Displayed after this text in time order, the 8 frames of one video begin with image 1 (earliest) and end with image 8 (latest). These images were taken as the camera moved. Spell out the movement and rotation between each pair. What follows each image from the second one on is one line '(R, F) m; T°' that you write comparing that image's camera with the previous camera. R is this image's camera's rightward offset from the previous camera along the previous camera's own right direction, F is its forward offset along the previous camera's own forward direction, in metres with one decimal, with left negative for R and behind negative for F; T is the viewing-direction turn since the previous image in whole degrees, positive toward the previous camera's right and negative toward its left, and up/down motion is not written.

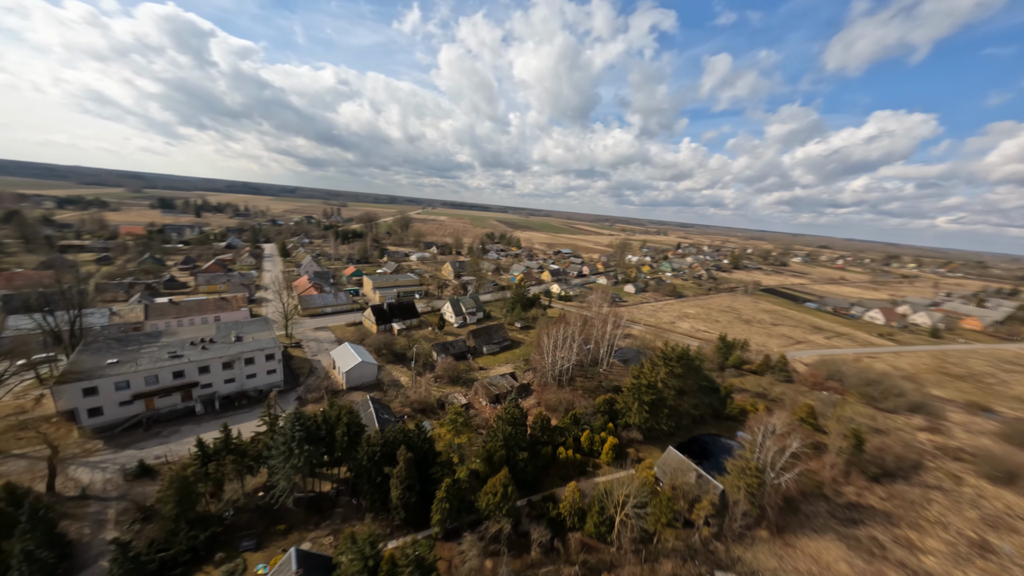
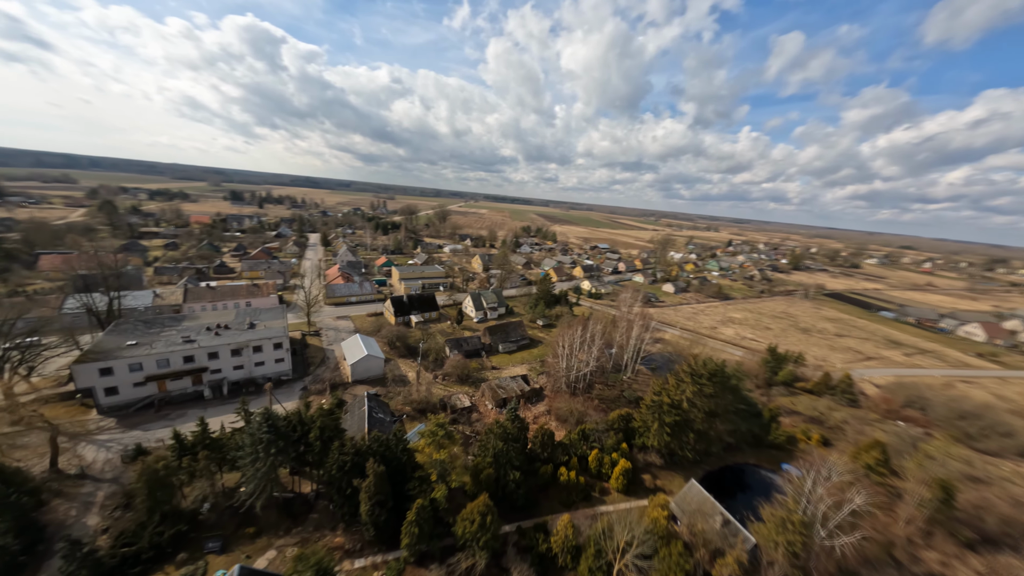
(+2.1, +2.4) m; -7°
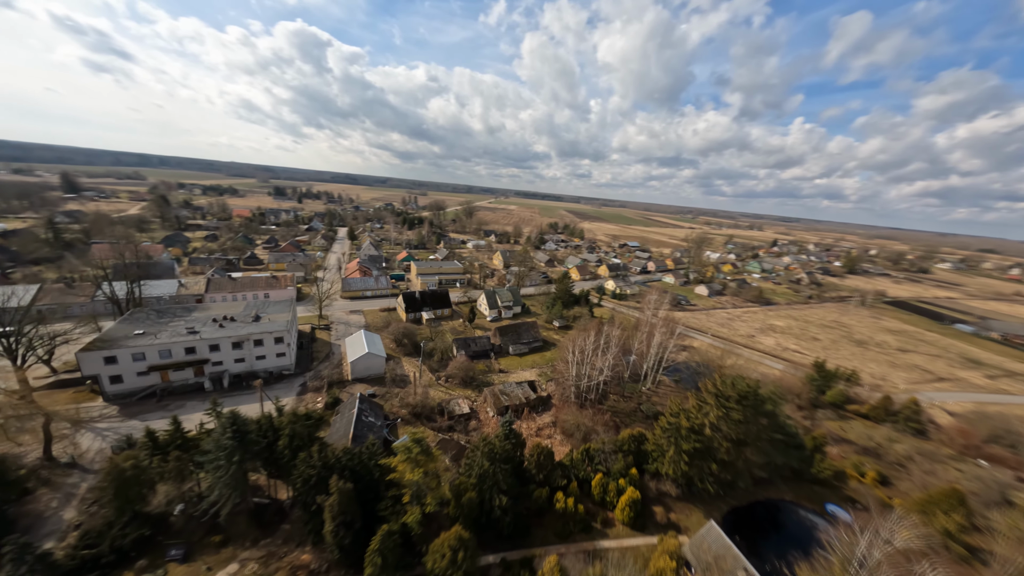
(+1.7, +2.1) m; -5°
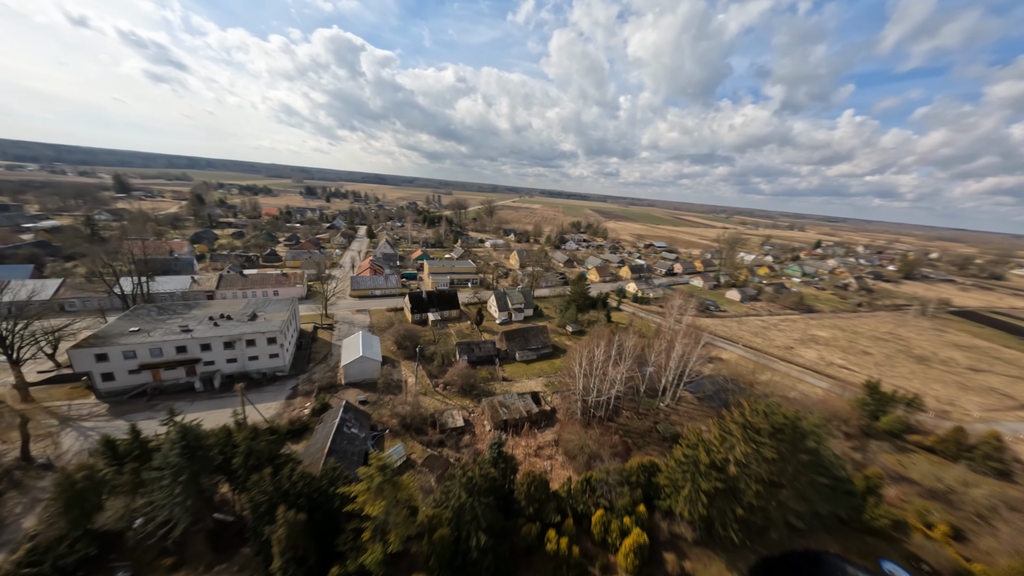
(+1.6, +2.3) m; -4°
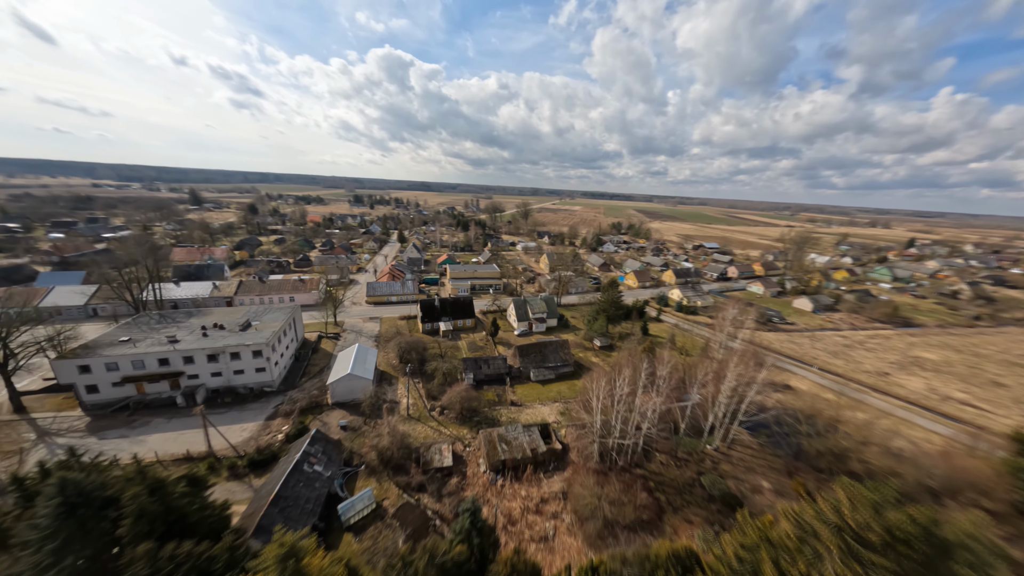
(+2.4, +4.3) m; -7°
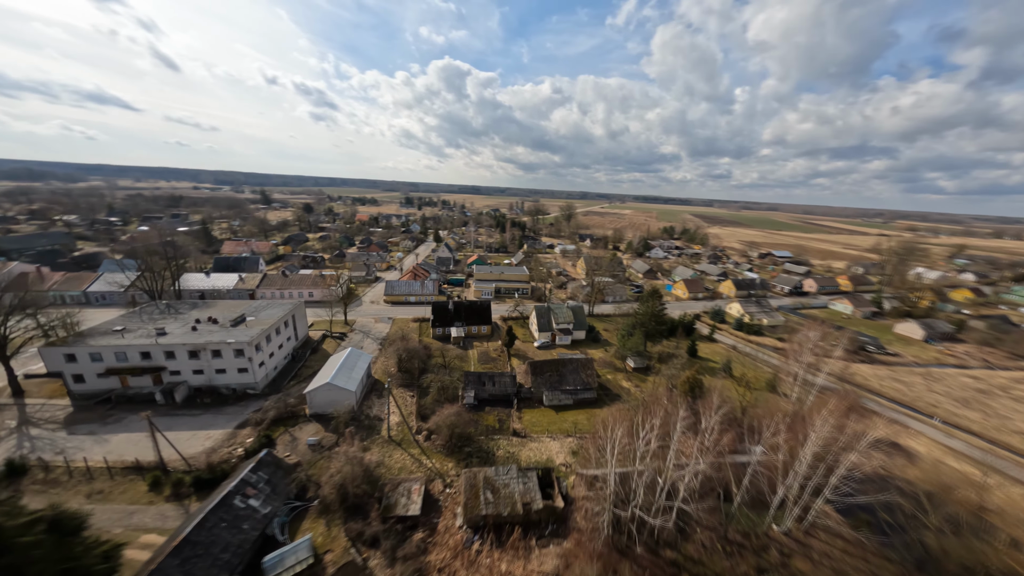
(+2.3, +4.4) m; -8°
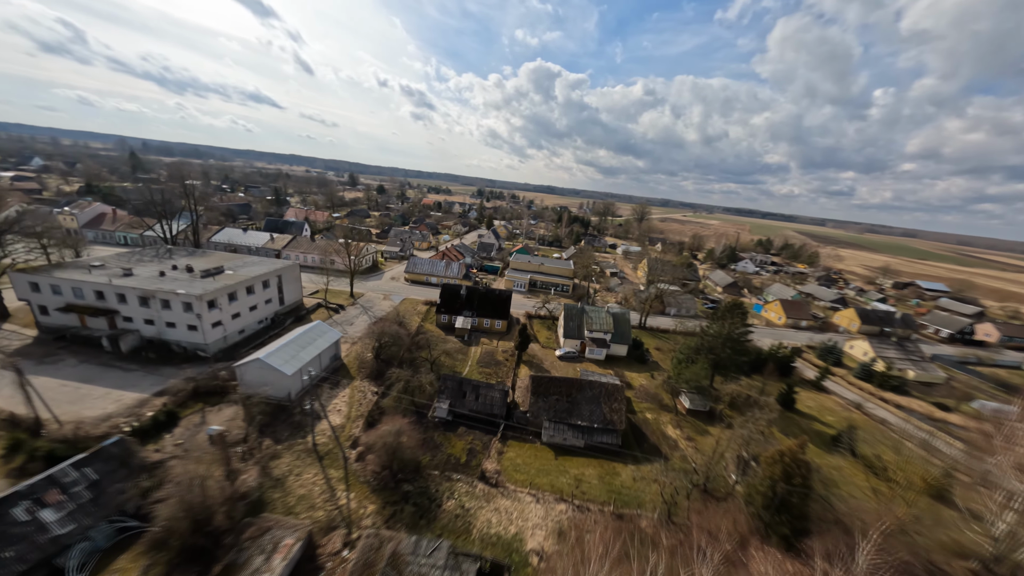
(+3.1, +6.8) m; -11°
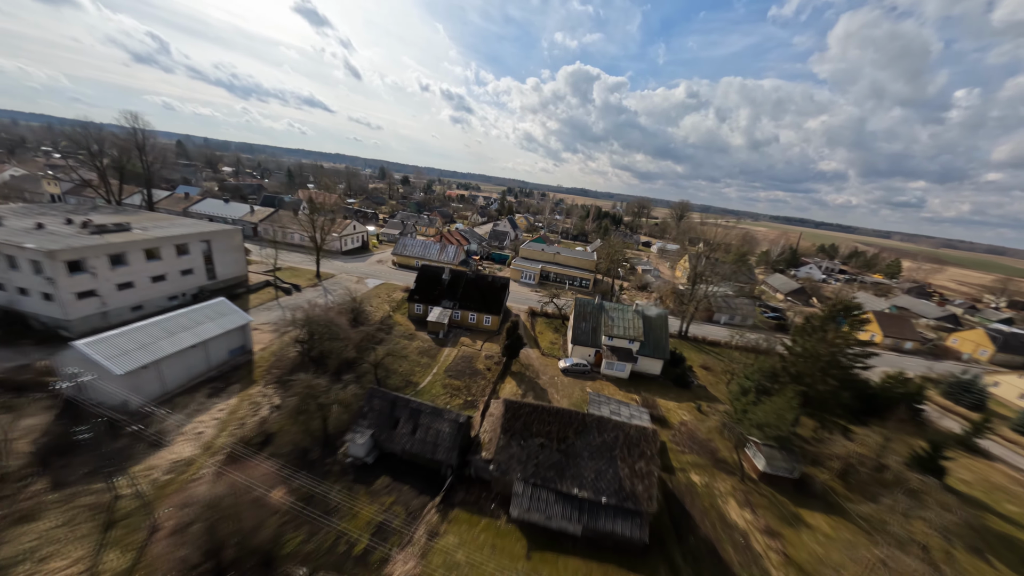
(+2.0, +6.6) m; -5°
